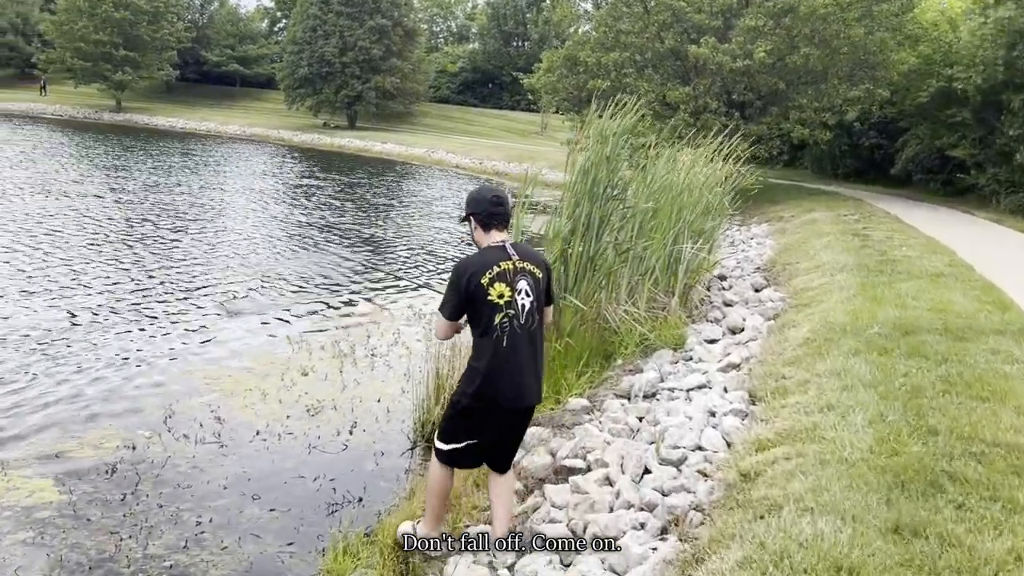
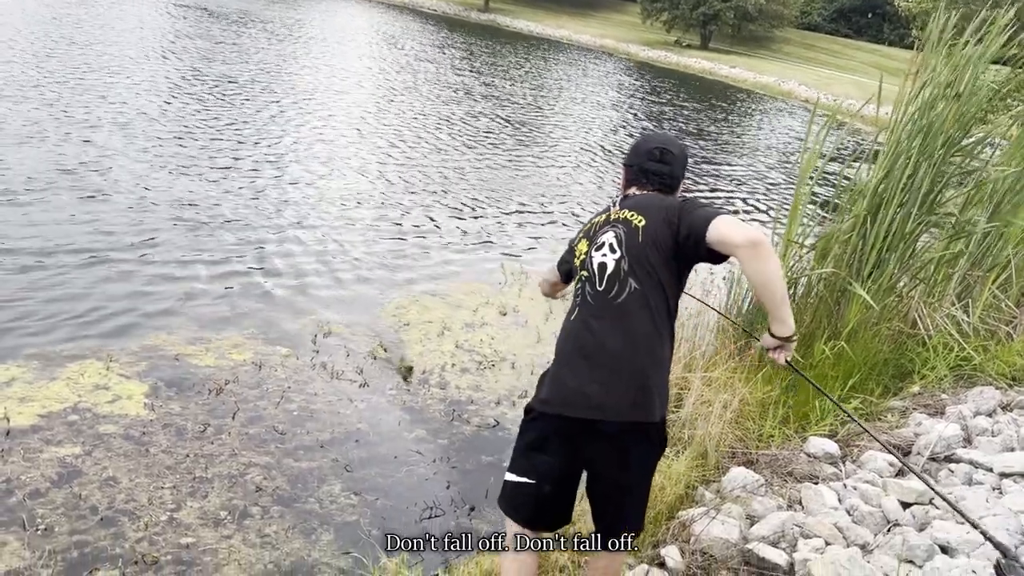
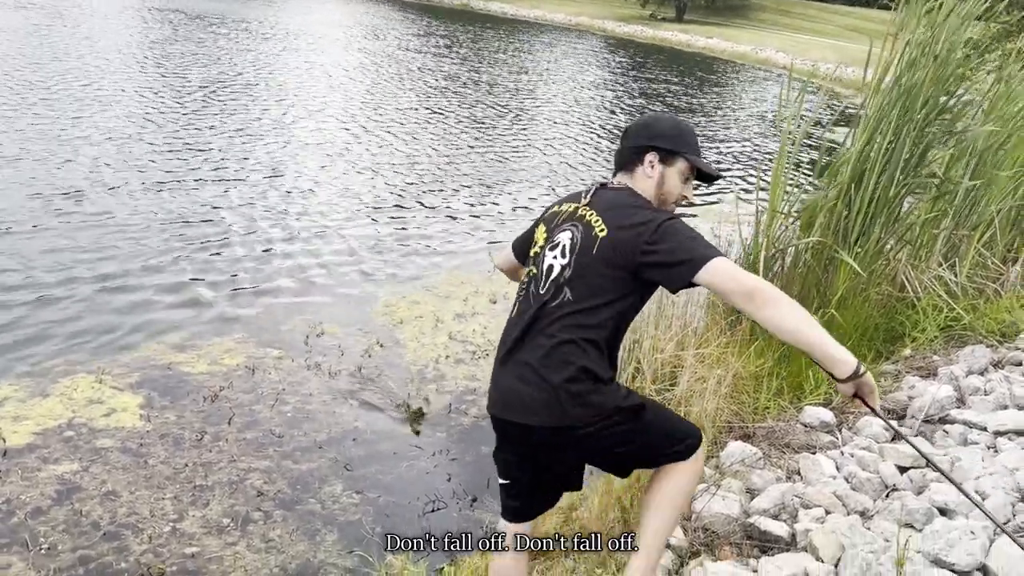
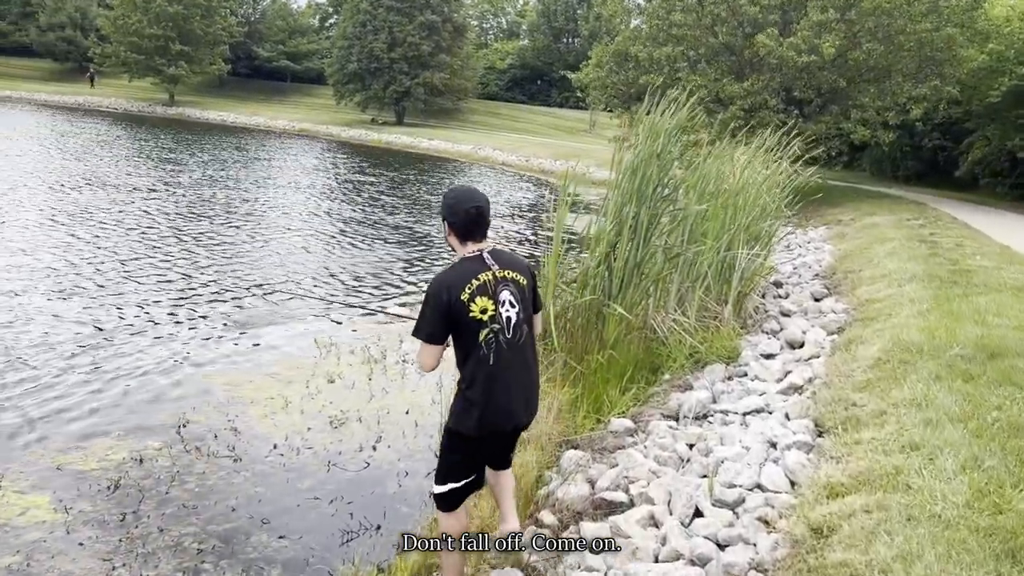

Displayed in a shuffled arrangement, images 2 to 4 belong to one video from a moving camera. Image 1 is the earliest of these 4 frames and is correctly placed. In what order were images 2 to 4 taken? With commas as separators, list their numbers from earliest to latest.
4, 2, 3
